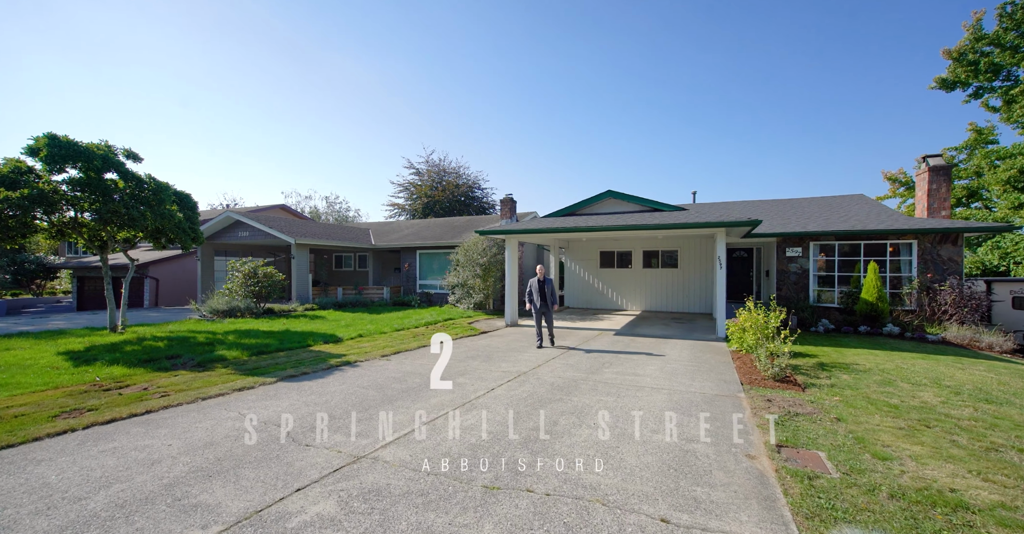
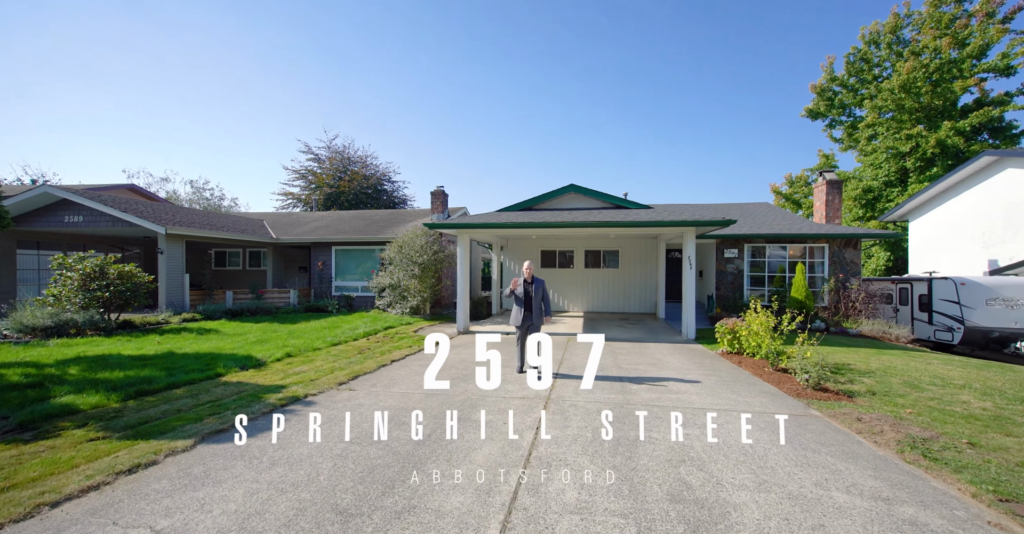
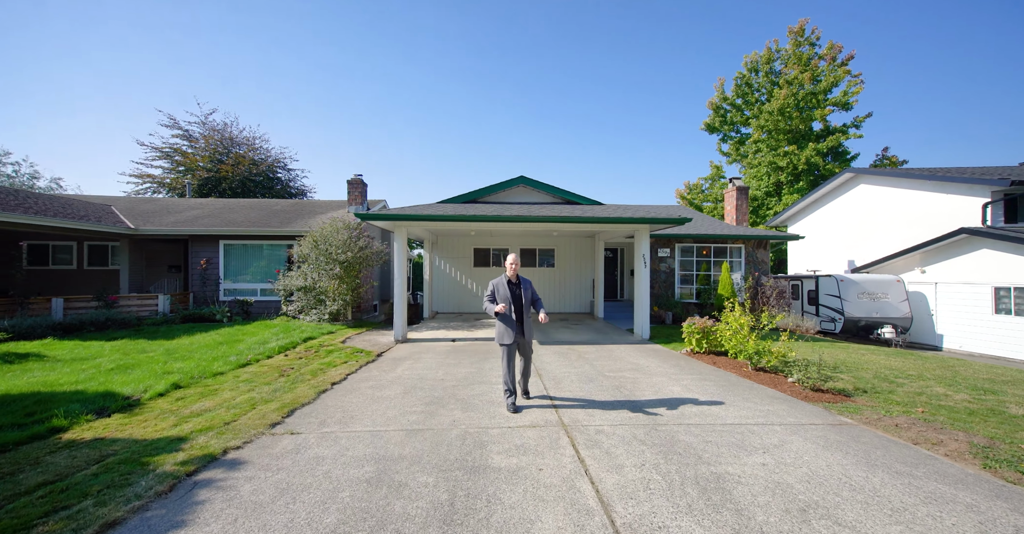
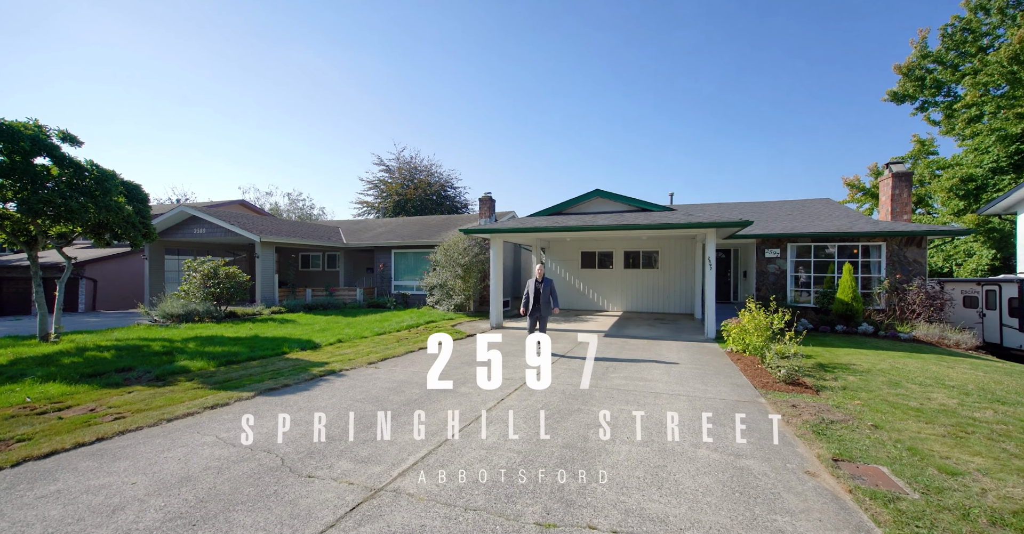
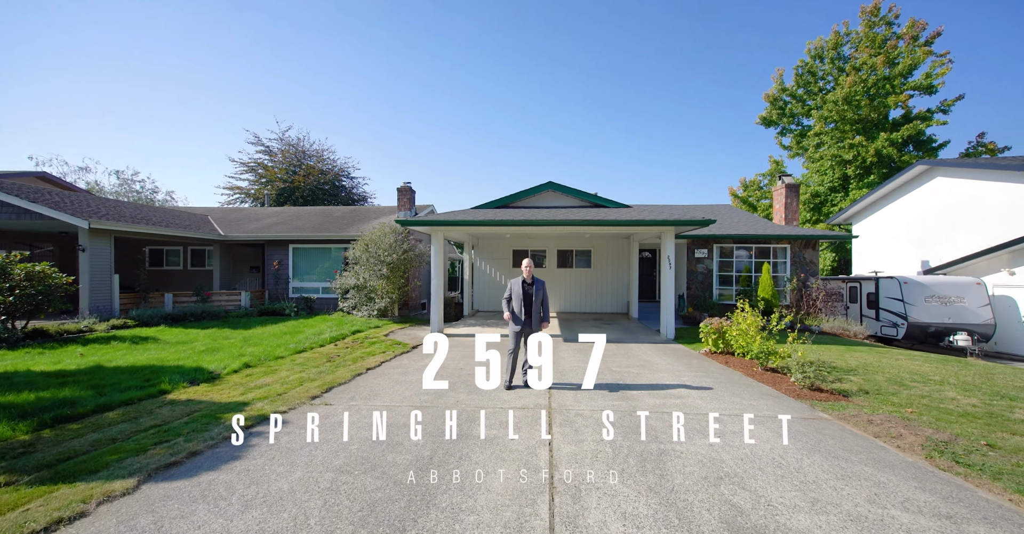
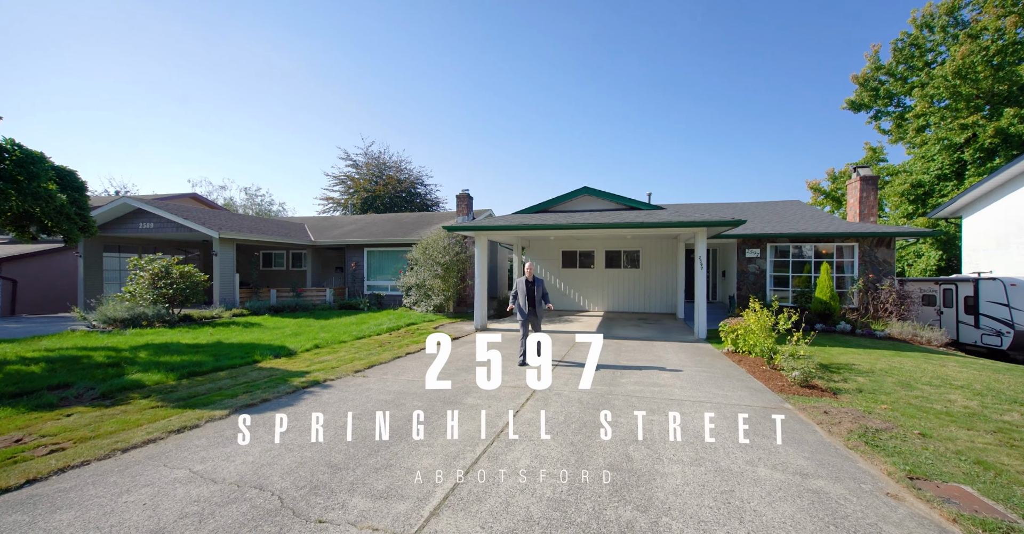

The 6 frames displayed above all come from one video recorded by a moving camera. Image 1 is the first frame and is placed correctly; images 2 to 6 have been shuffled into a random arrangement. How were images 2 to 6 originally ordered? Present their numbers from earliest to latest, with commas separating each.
4, 6, 2, 5, 3
